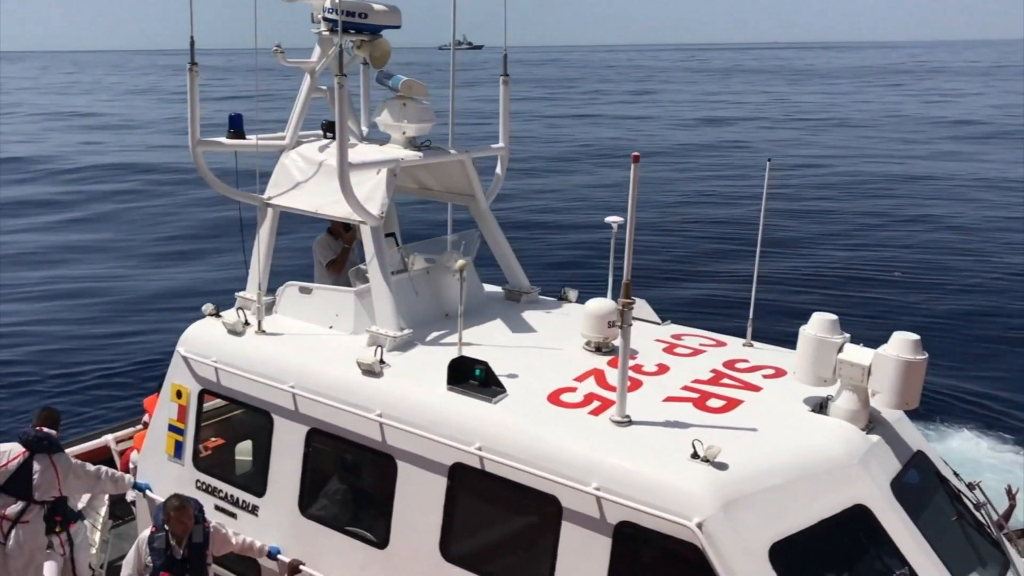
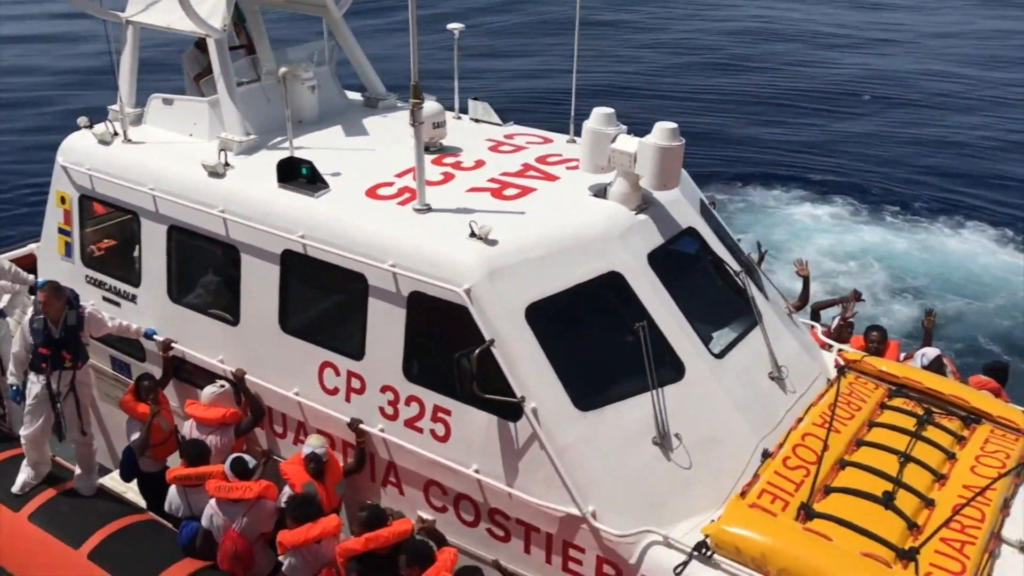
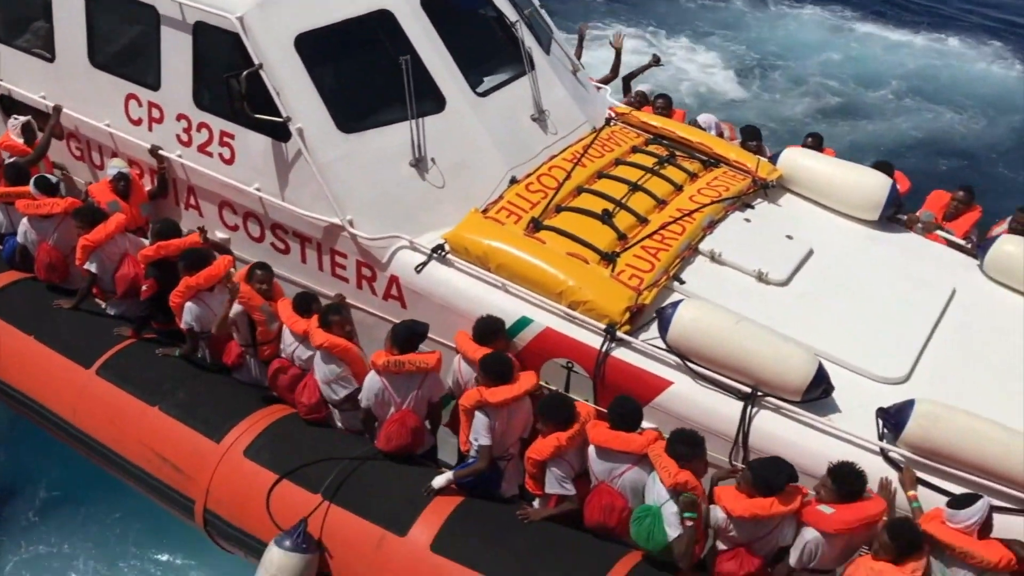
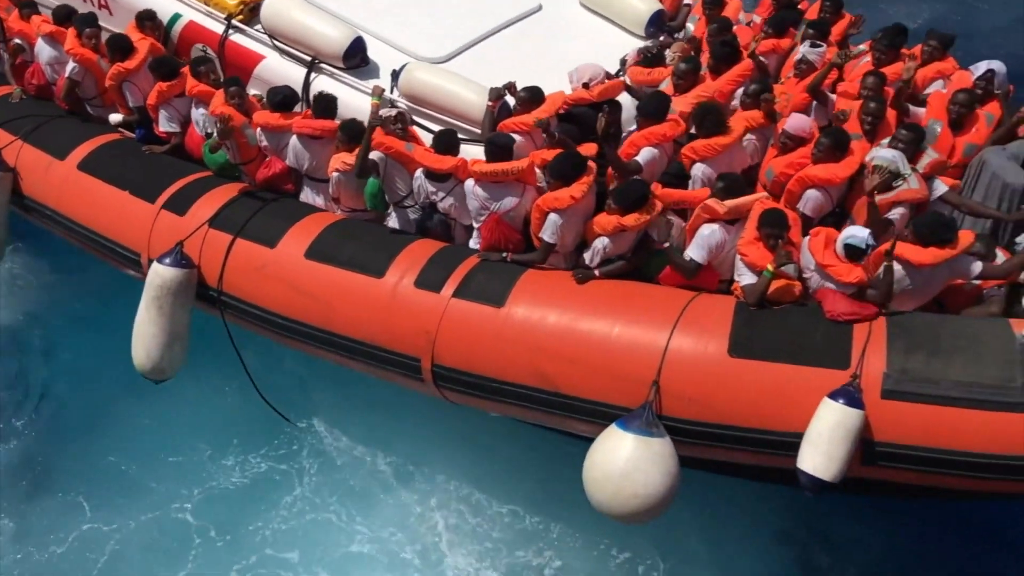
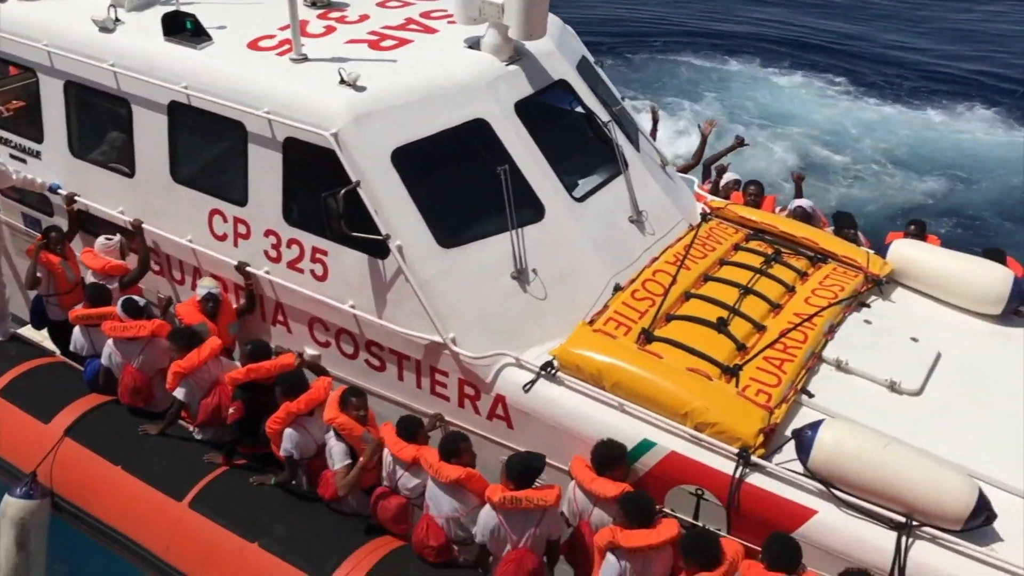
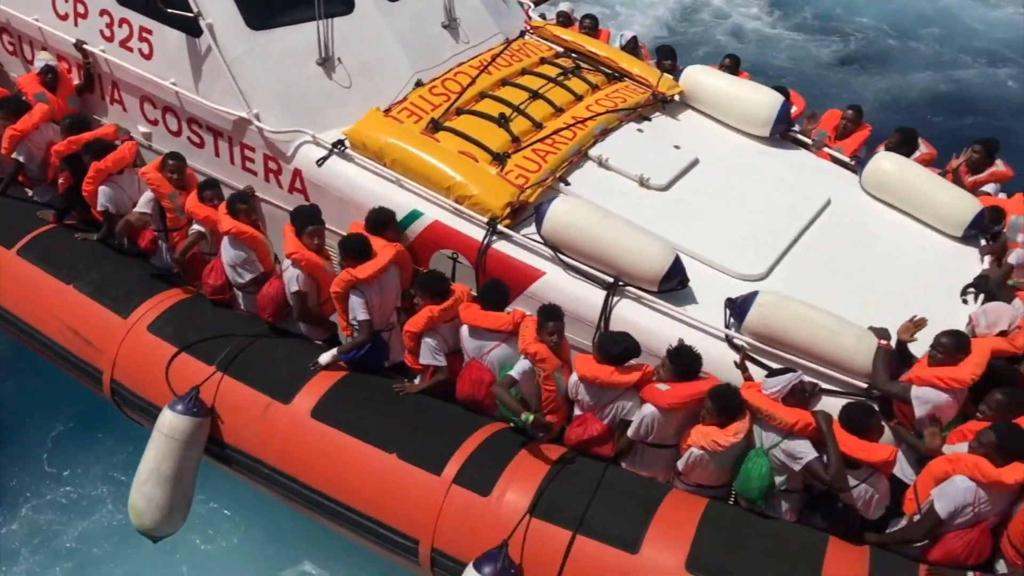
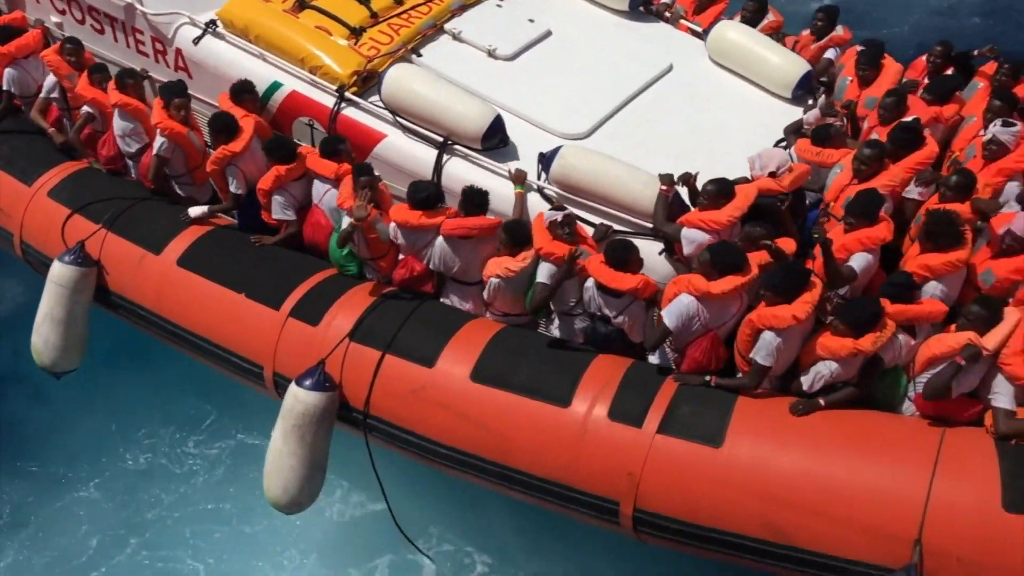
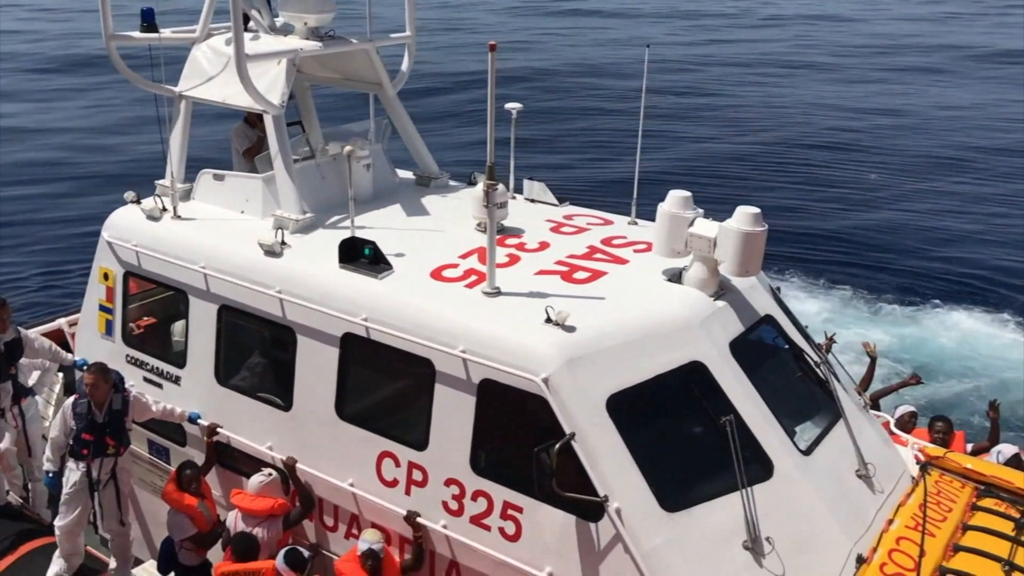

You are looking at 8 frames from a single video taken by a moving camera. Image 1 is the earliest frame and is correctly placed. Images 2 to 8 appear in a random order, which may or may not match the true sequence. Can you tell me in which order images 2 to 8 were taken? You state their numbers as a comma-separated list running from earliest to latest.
8, 2, 5, 3, 6, 7, 4
